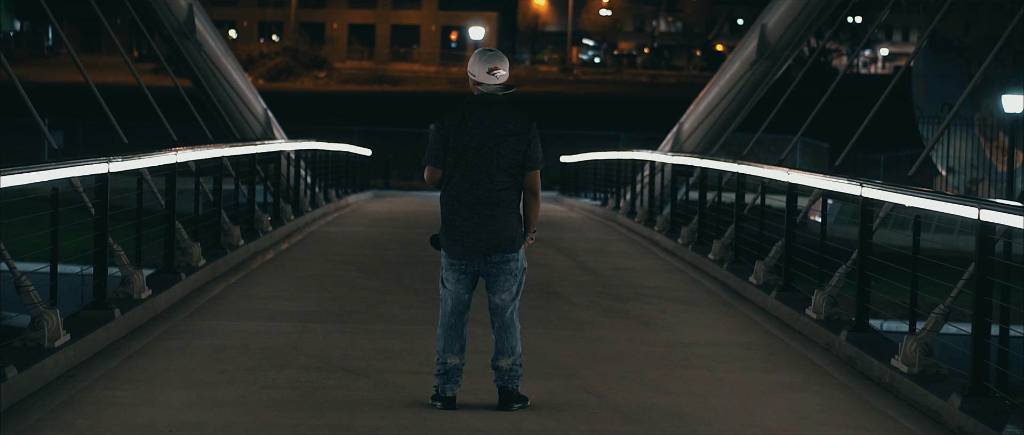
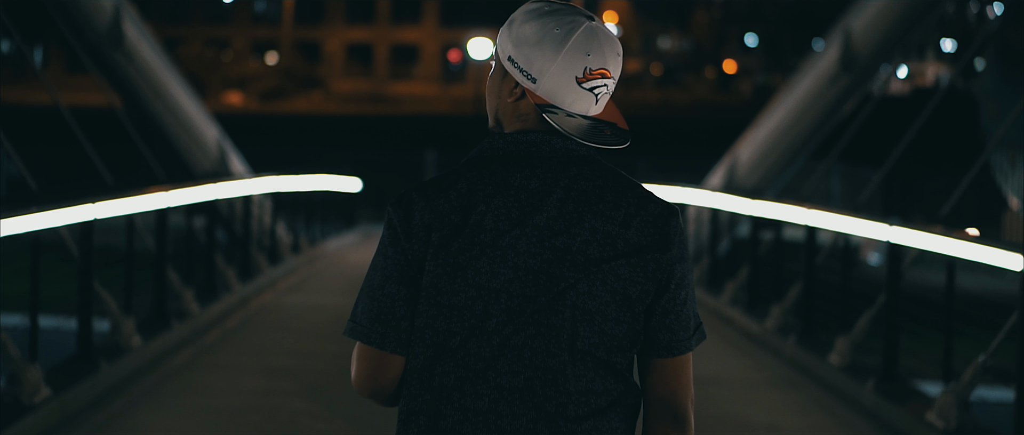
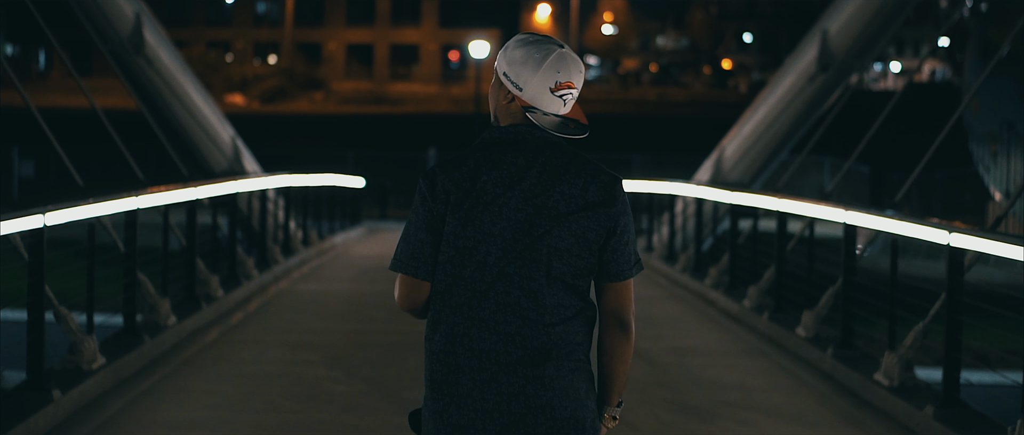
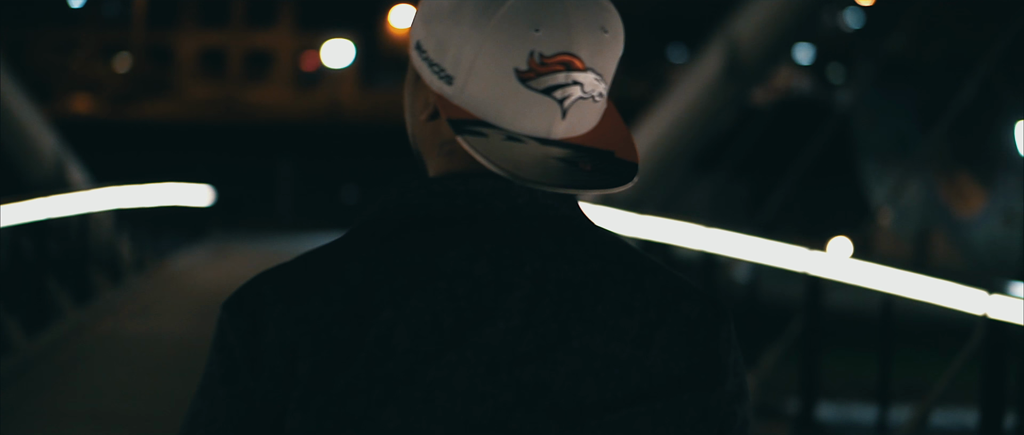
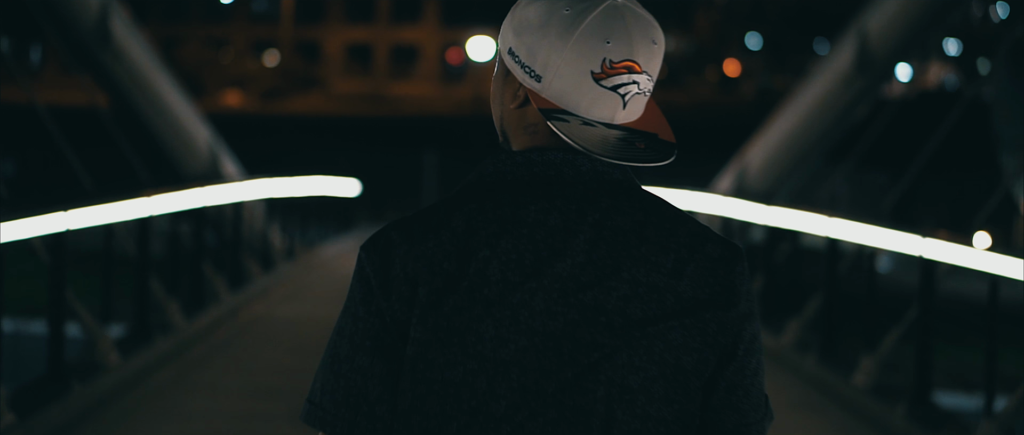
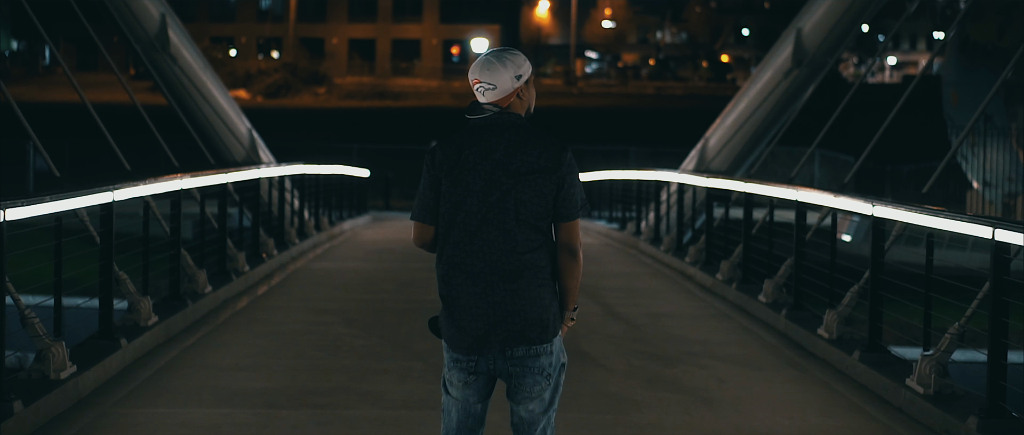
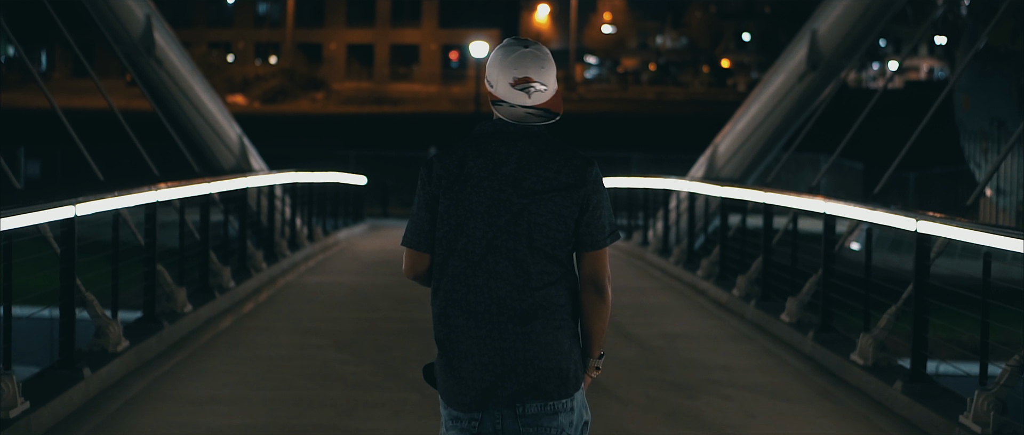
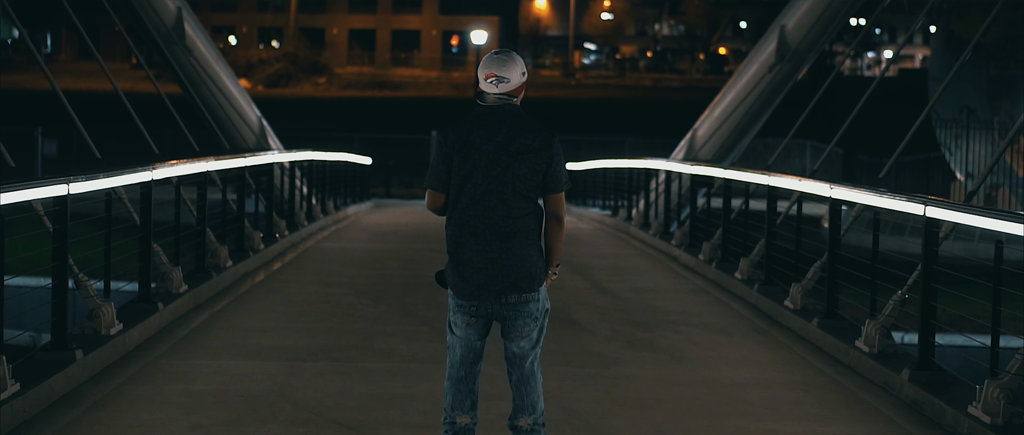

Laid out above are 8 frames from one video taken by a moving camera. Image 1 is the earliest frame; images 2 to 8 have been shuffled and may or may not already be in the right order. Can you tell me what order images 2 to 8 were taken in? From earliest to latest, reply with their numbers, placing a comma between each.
8, 6, 7, 3, 2, 5, 4
